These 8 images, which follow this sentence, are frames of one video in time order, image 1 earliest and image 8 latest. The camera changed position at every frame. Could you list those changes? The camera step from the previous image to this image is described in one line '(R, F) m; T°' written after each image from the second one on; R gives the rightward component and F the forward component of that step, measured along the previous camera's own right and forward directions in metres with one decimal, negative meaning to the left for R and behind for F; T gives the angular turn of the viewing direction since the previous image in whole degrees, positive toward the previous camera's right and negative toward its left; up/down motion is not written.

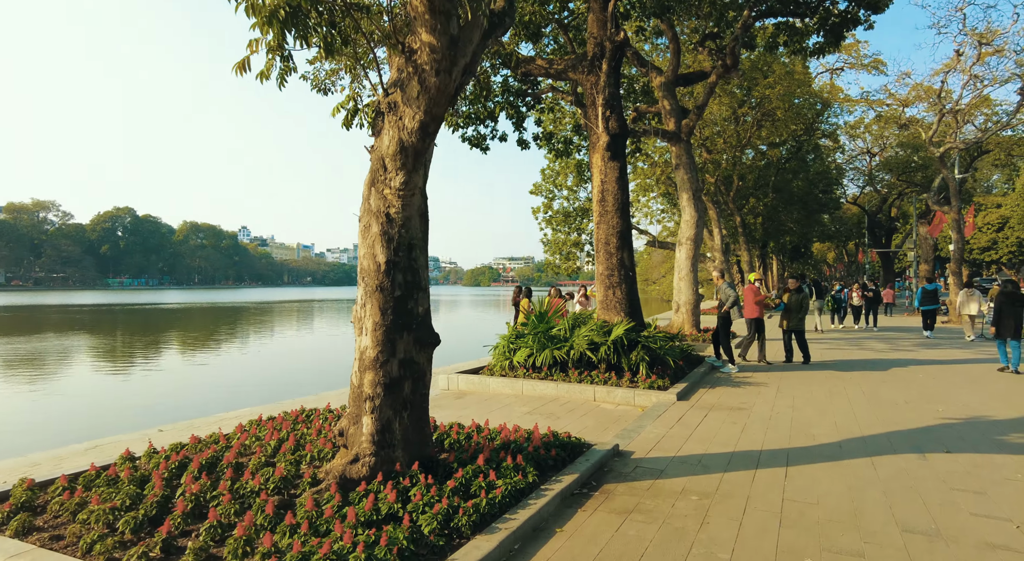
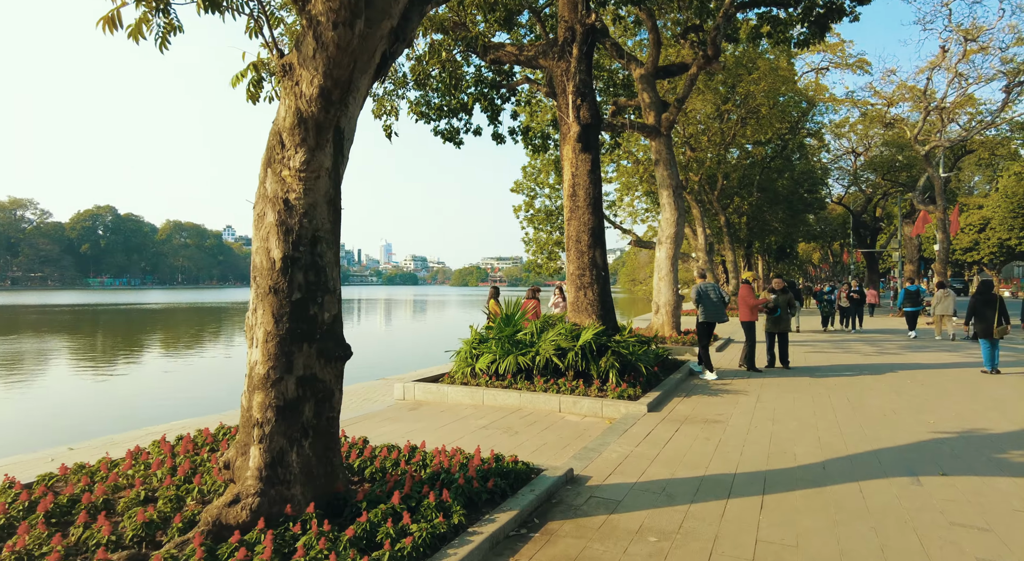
(+0.4, +0.7) m; +1°
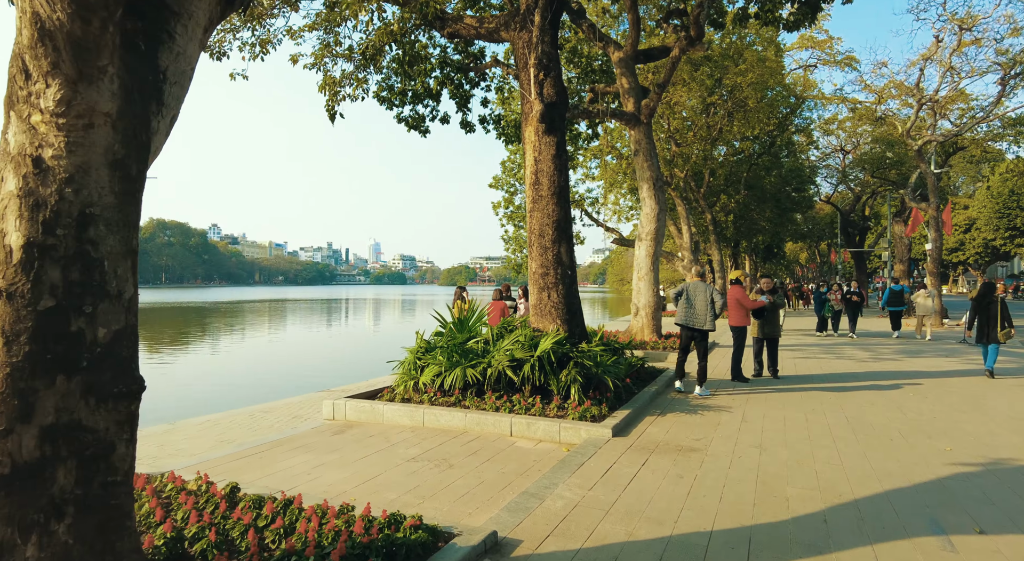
(+0.5, +1.2) m; +1°
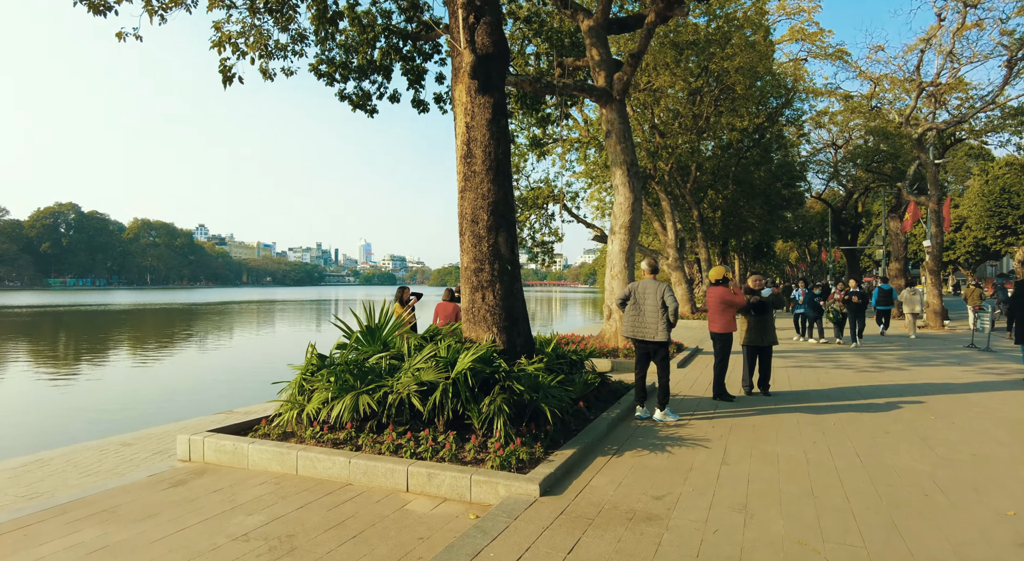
(+0.7, +1.8) m; +1°
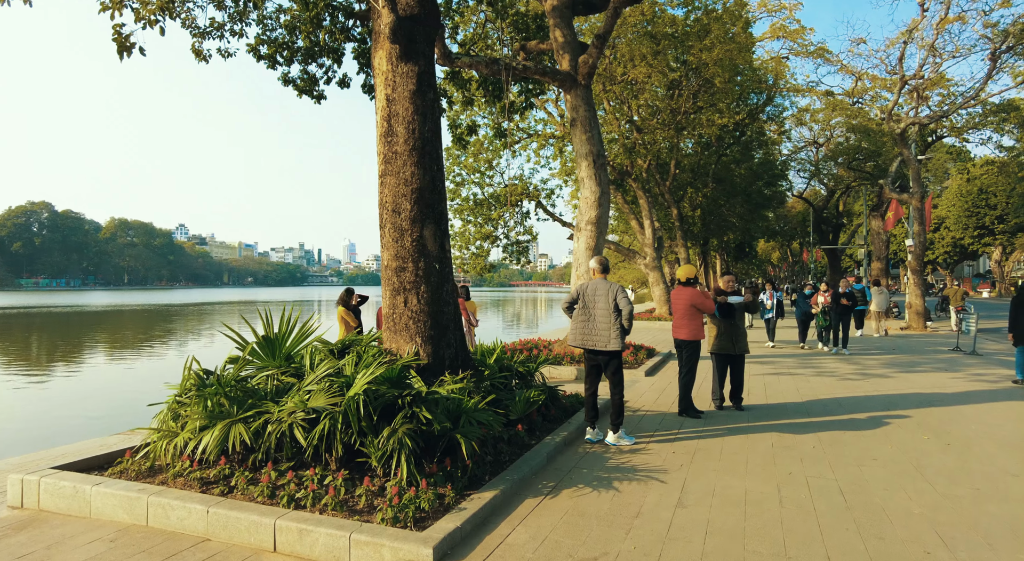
(+0.5, +1.0) m; +1°
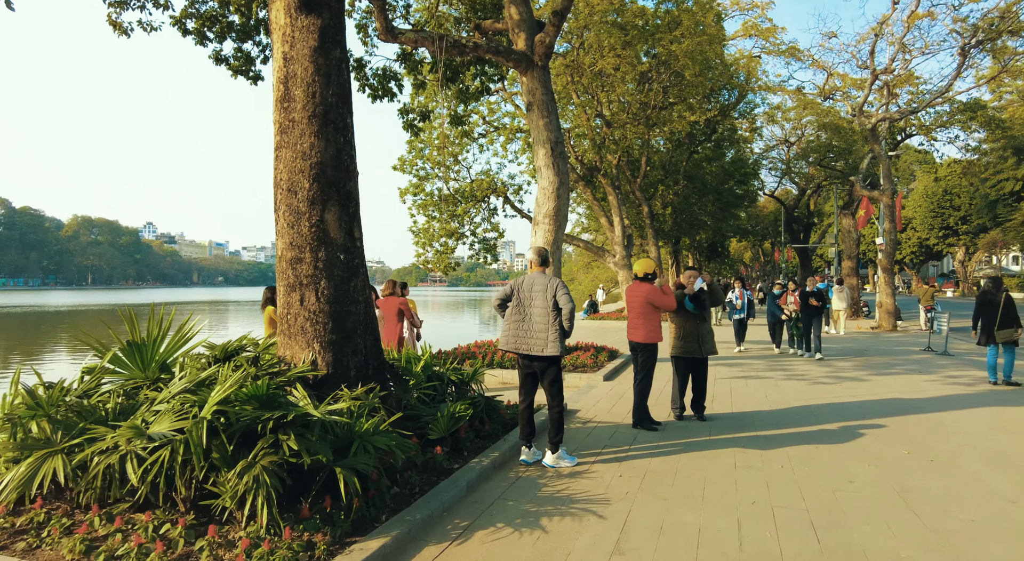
(+0.4, +0.9) m; +2°
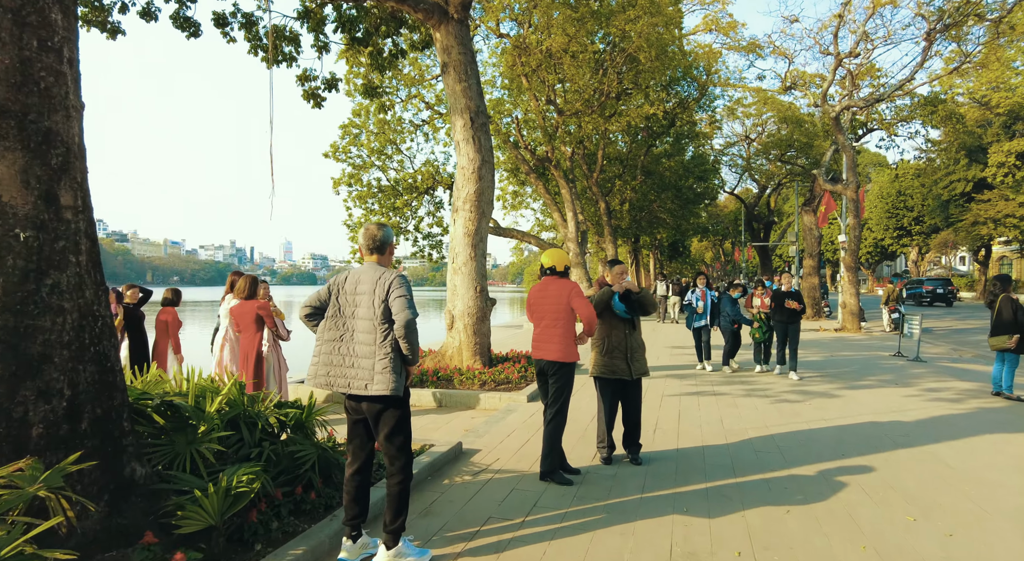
(+0.8, +1.8) m; +3°
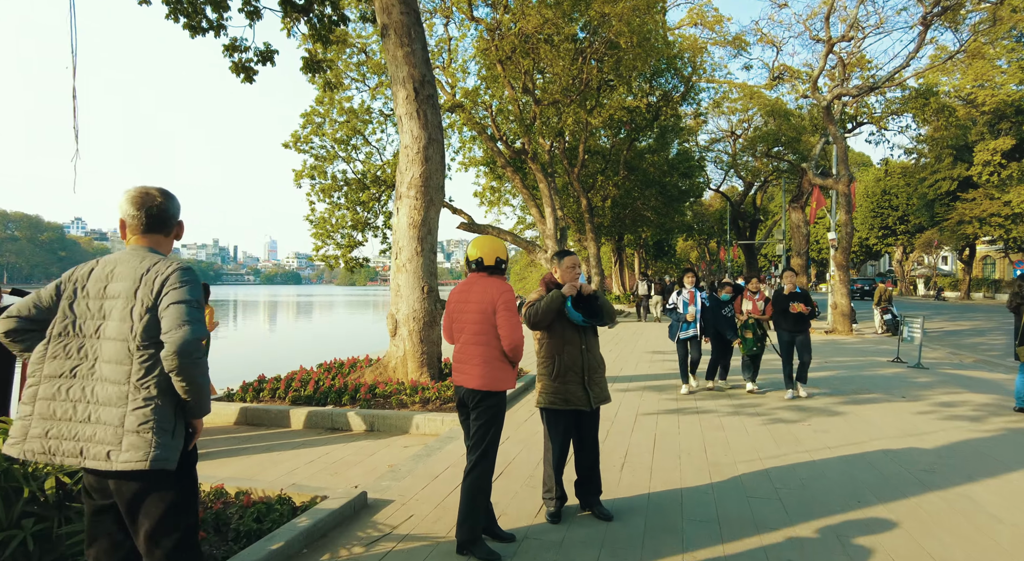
(+0.4, +1.3) m; +1°
